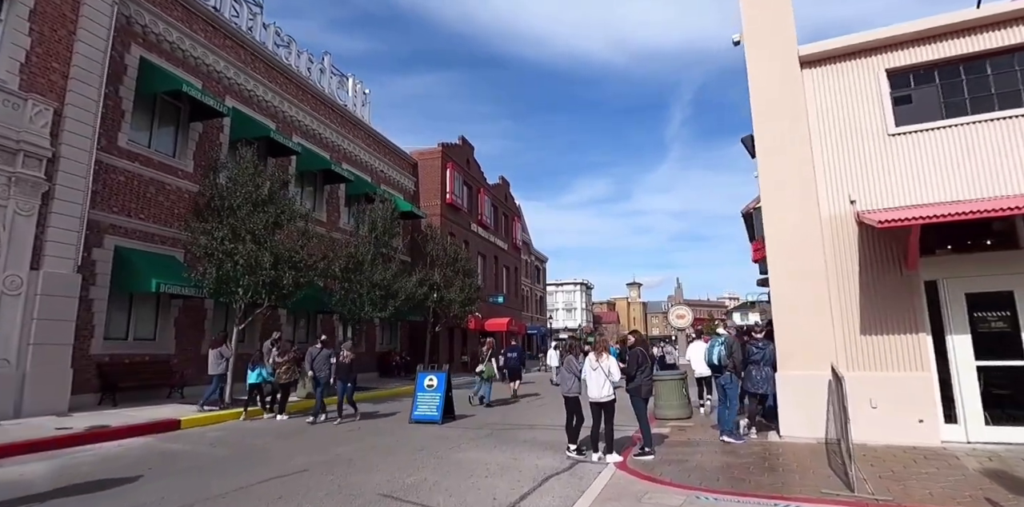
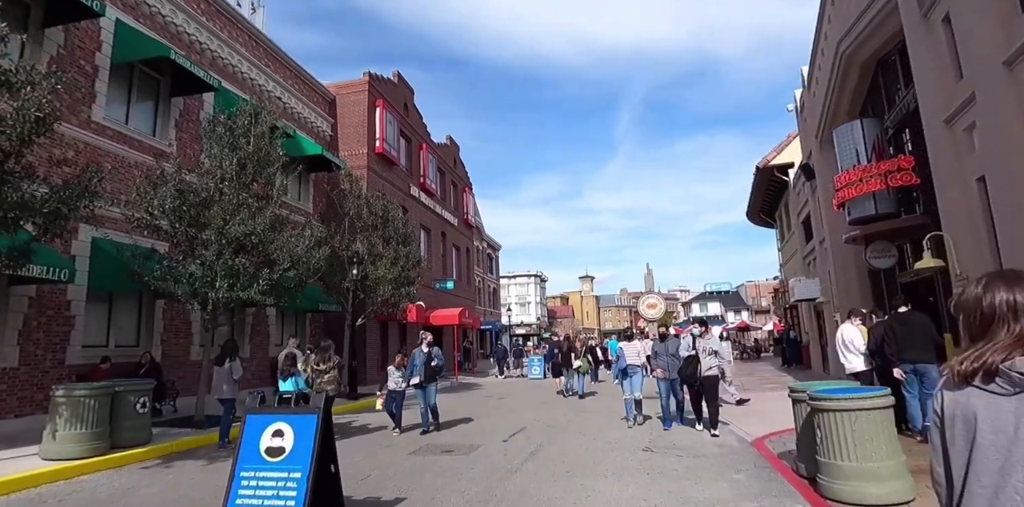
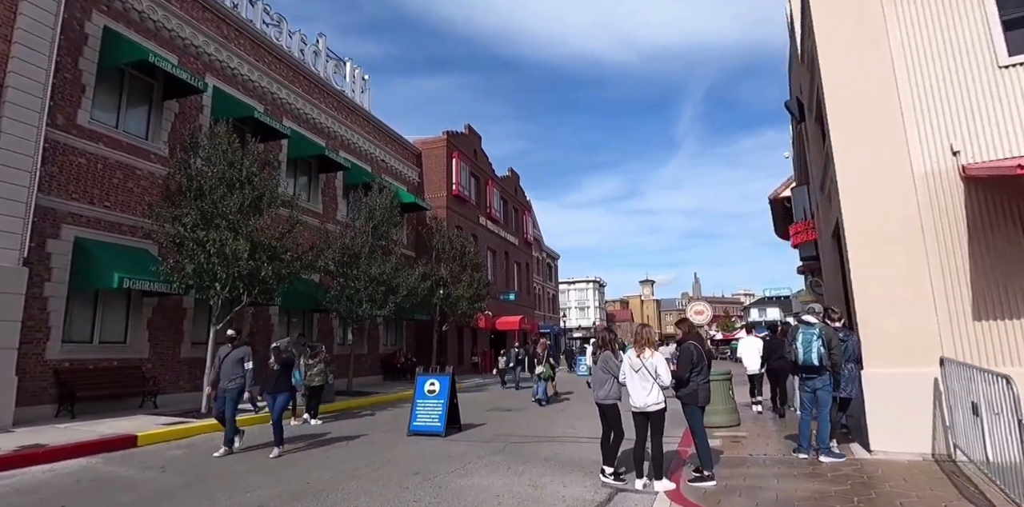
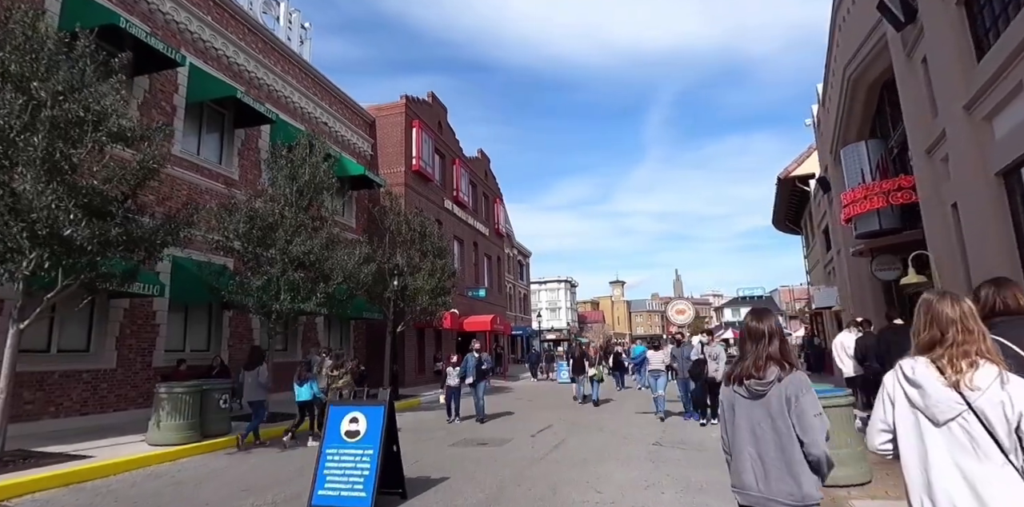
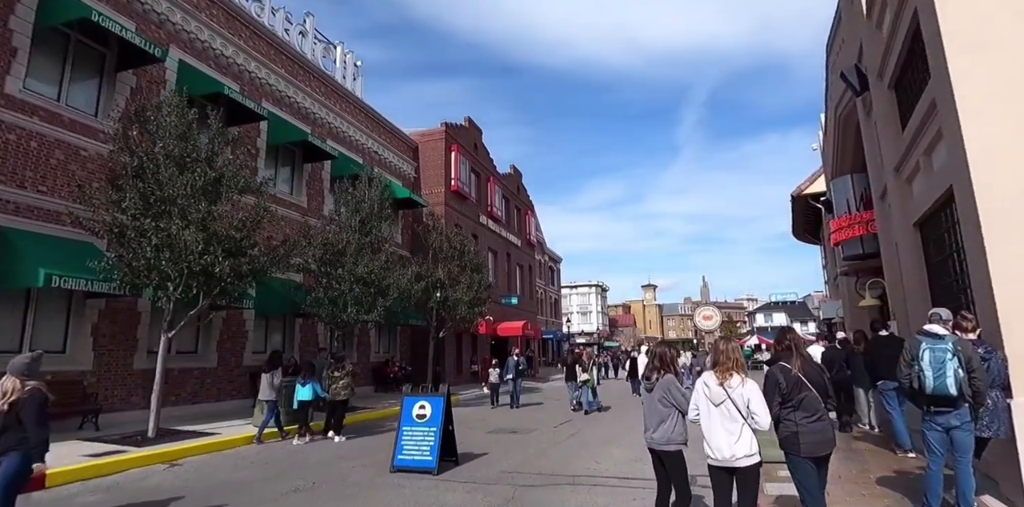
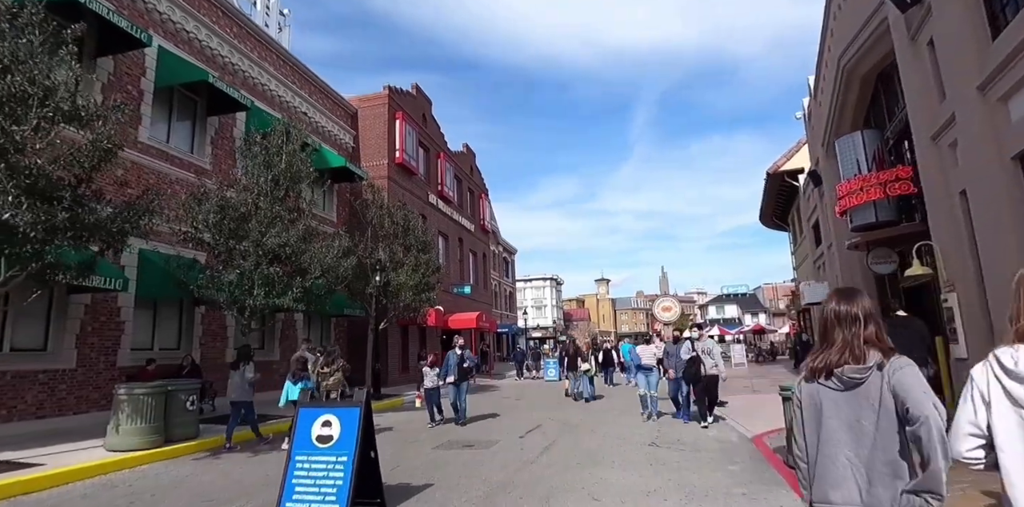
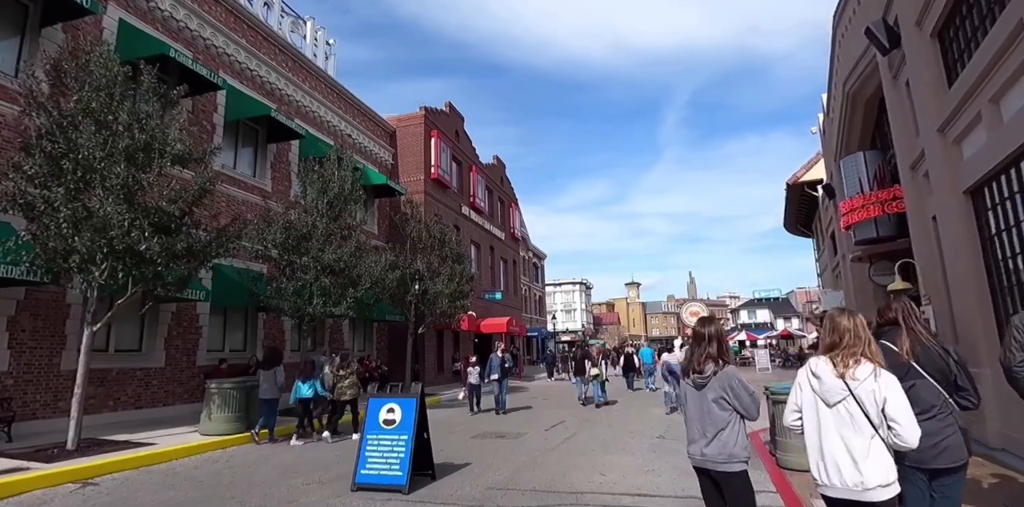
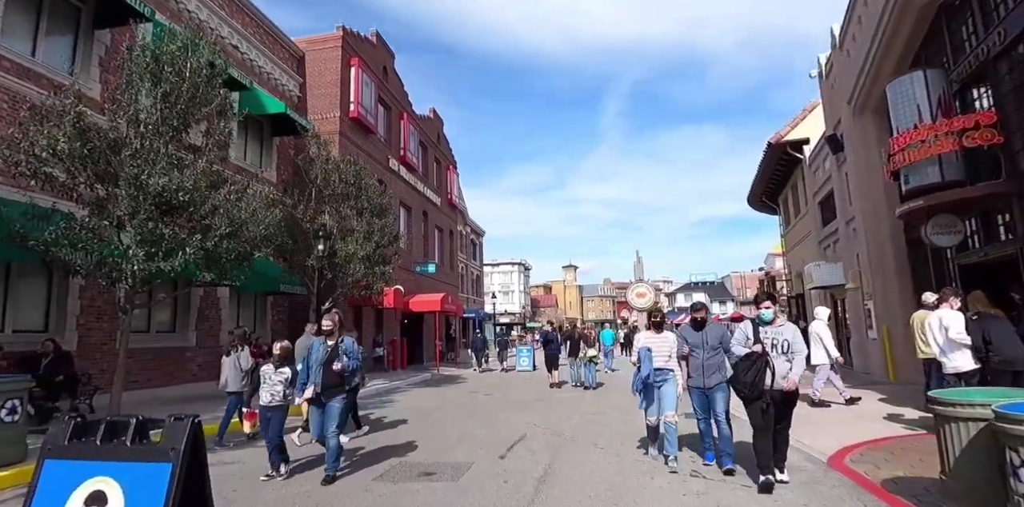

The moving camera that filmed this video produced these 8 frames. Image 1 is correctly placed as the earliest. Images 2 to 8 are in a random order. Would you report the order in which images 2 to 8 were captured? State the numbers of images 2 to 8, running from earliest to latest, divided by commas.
3, 5, 7, 4, 6, 2, 8
